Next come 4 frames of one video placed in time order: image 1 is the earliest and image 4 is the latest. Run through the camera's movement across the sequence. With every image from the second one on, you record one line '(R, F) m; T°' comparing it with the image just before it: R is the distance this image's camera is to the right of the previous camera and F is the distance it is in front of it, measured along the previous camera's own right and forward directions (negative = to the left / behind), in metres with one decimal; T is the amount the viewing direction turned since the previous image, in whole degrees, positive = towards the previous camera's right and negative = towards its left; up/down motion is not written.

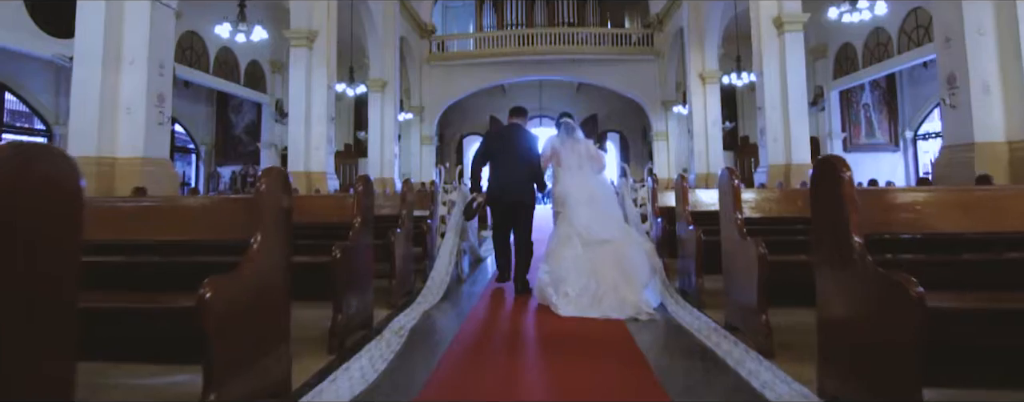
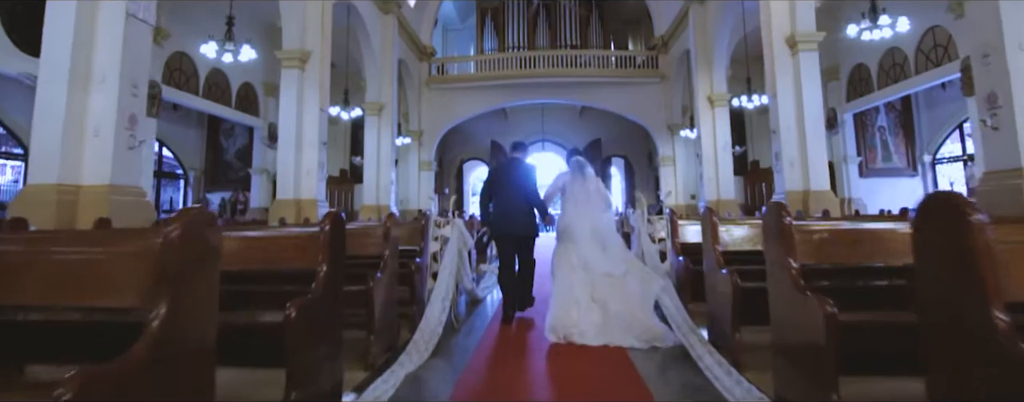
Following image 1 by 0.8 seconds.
(0.0, +0.4) m; 0°
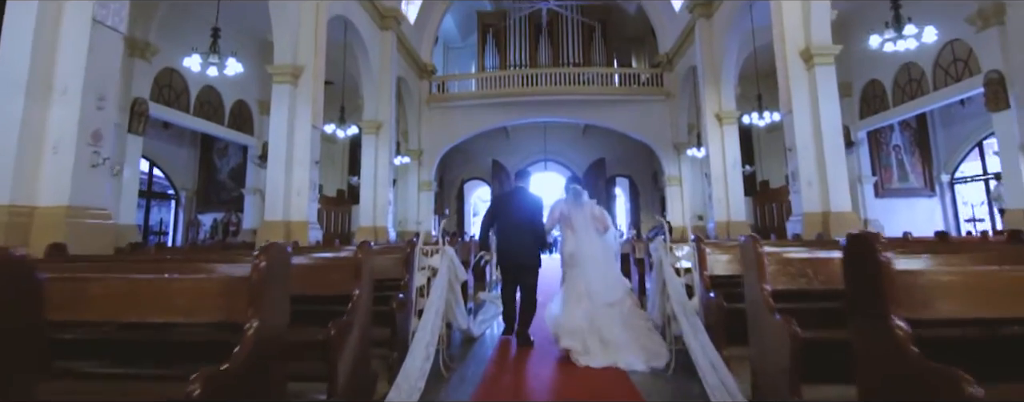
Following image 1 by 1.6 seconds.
(0.0, +0.4) m; 0°
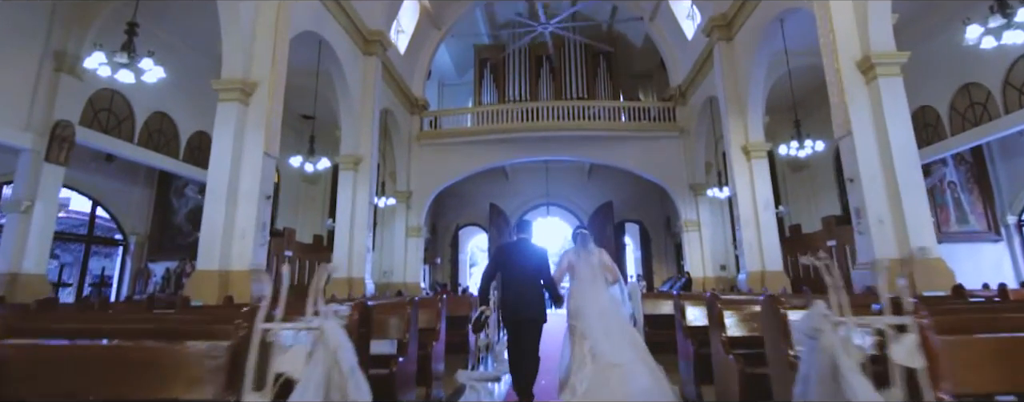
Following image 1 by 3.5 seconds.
(+0.1, +1.5) m; 0°
